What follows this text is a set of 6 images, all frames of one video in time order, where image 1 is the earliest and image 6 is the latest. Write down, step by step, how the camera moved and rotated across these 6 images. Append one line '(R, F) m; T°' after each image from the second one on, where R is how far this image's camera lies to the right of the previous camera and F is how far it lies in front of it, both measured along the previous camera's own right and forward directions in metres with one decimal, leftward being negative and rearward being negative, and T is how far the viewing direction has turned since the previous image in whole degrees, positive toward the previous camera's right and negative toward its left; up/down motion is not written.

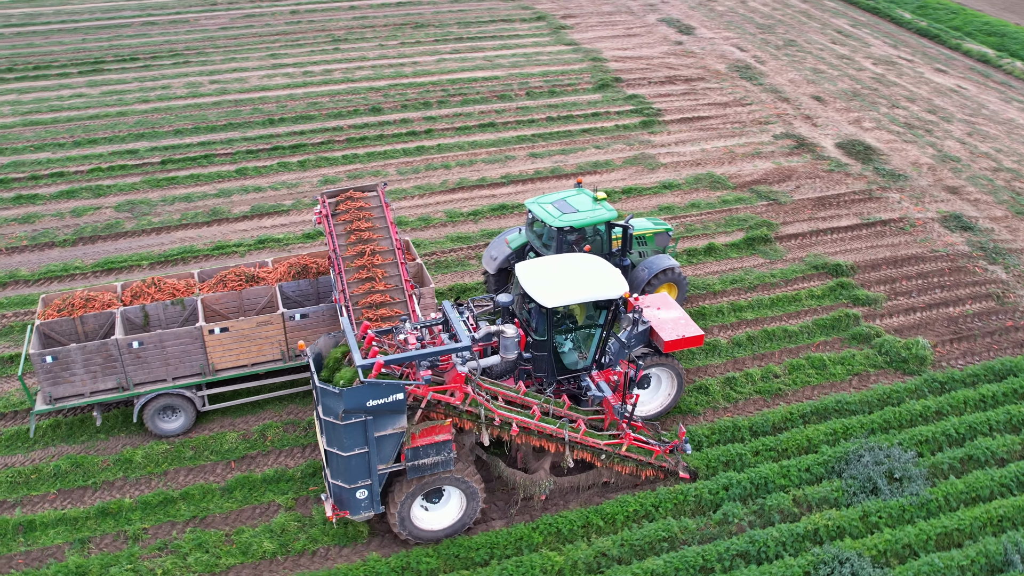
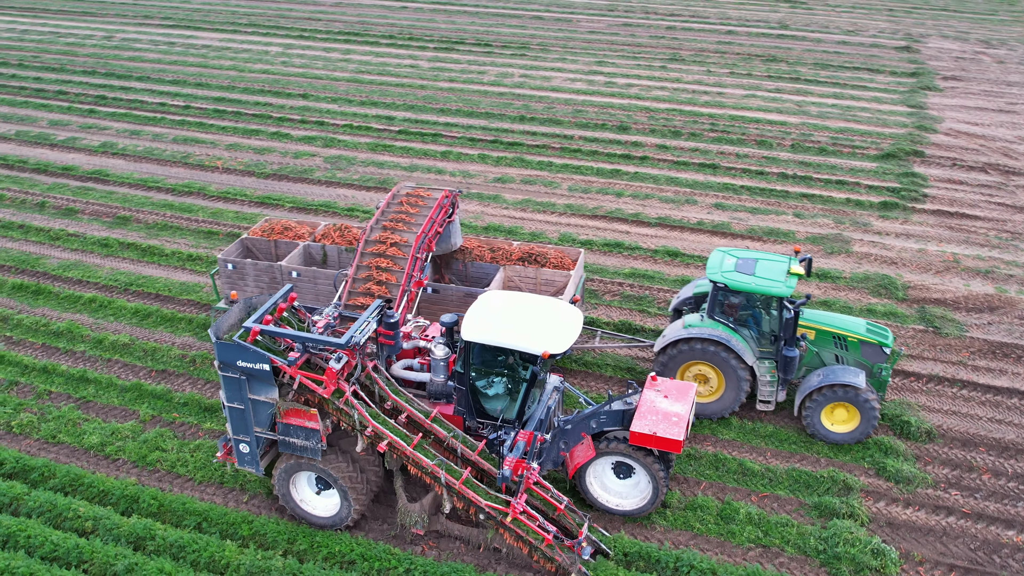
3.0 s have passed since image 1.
(+5.9, +2.4) m; -32°
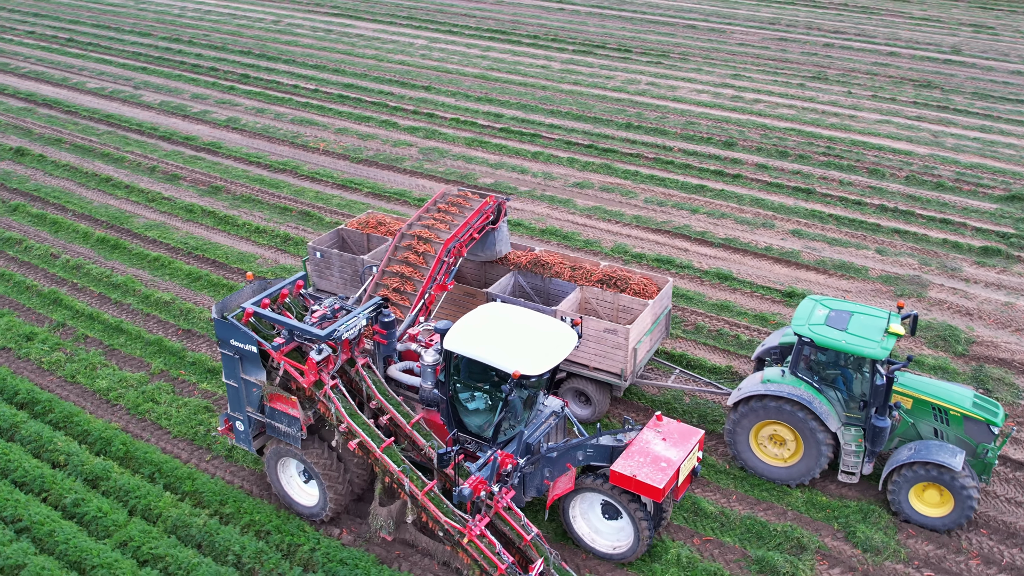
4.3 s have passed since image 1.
(+2.2, +0.4) m; -12°
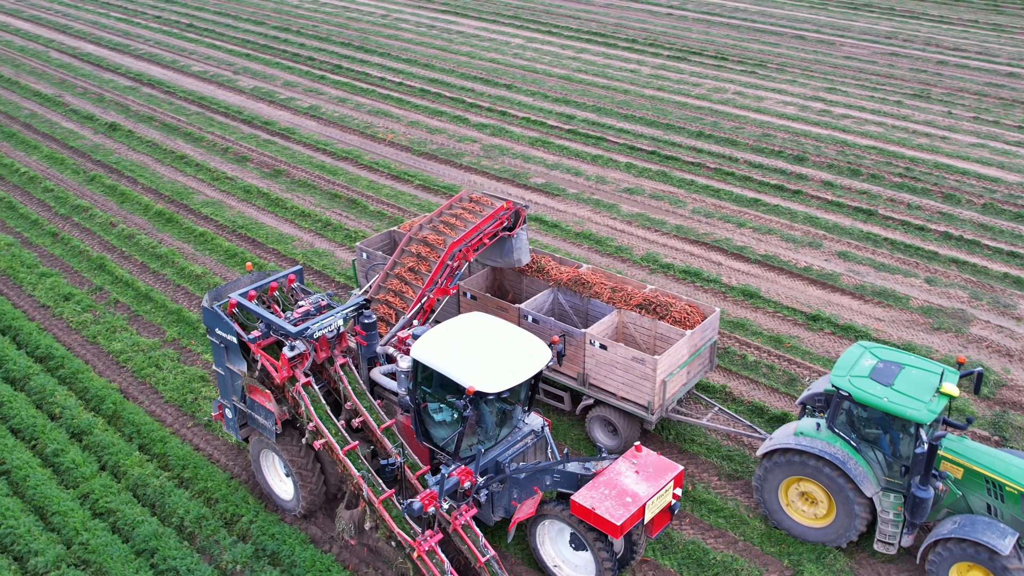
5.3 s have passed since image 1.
(+1.6, +0.2) m; -9°
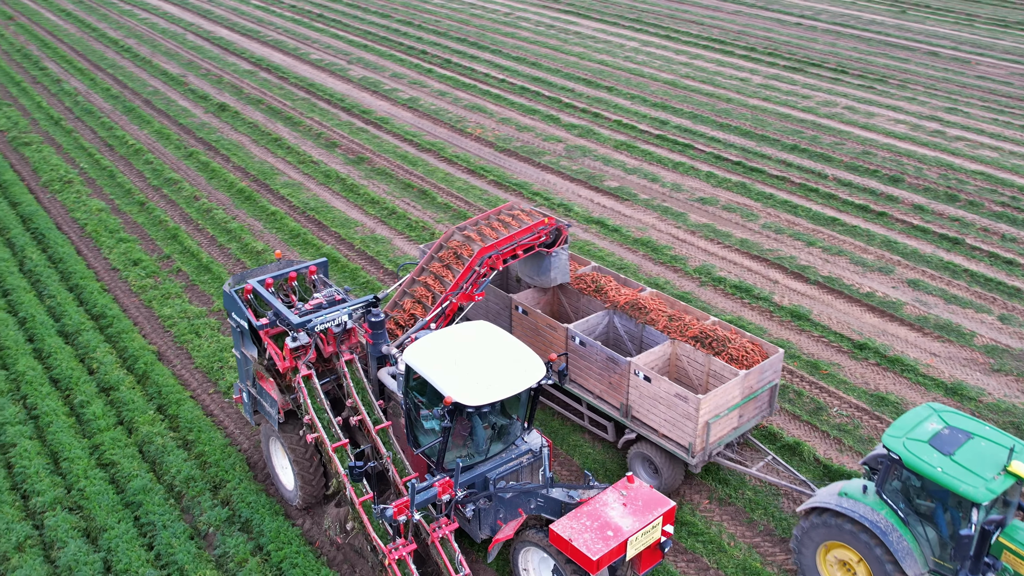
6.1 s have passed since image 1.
(+1.4, +0.2) m; -9°
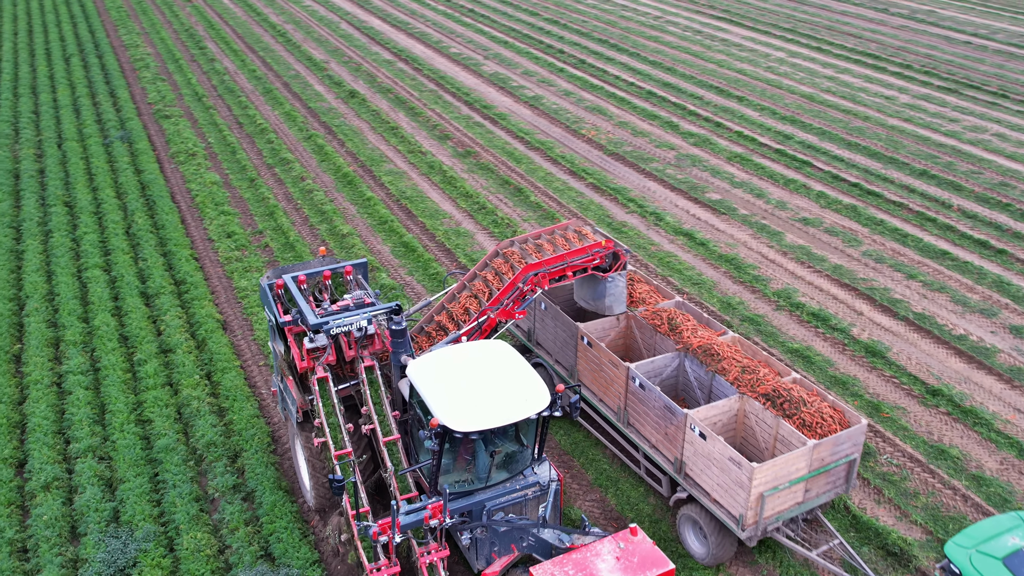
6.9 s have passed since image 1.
(+1.3, +0.3) m; -10°
